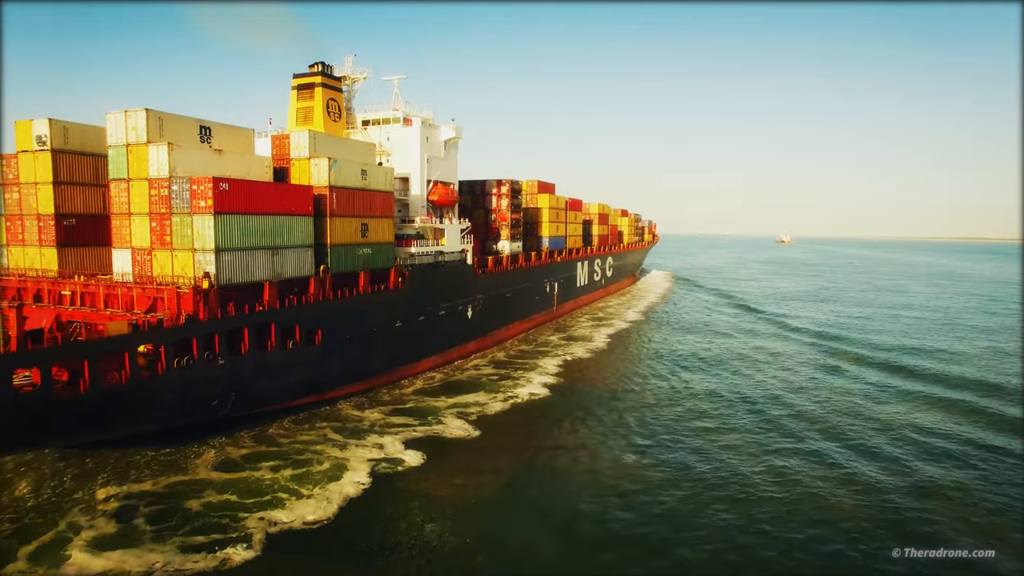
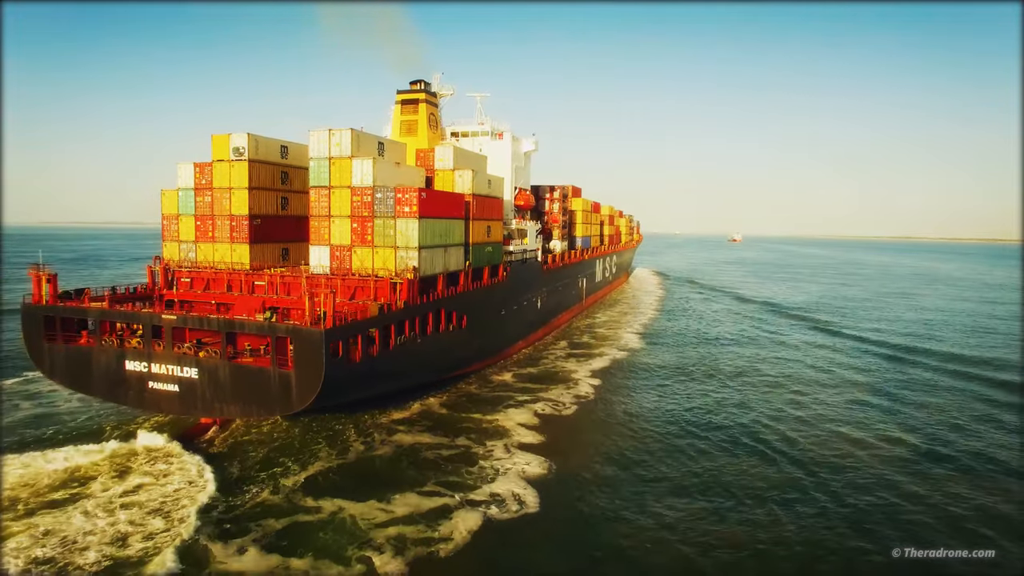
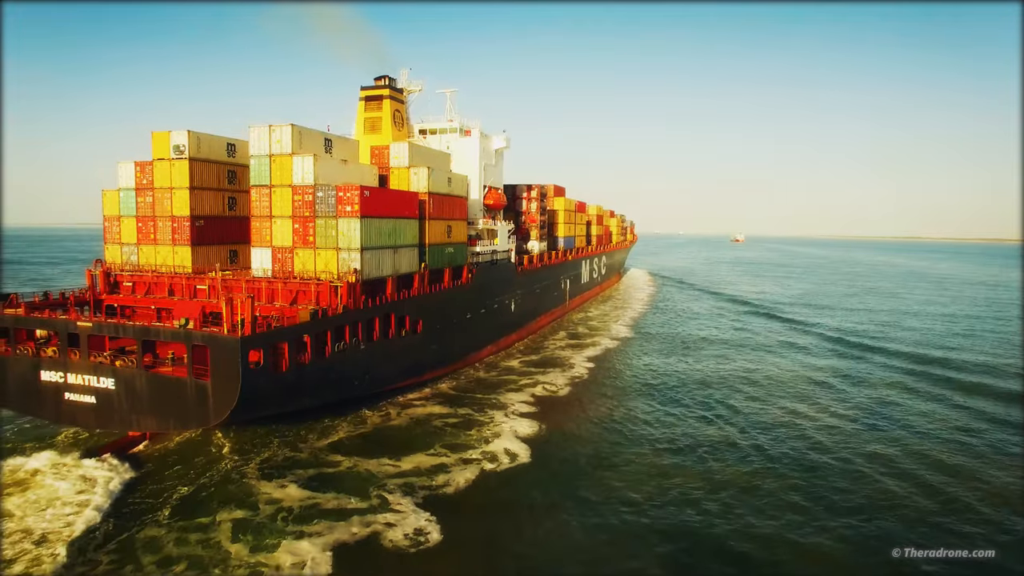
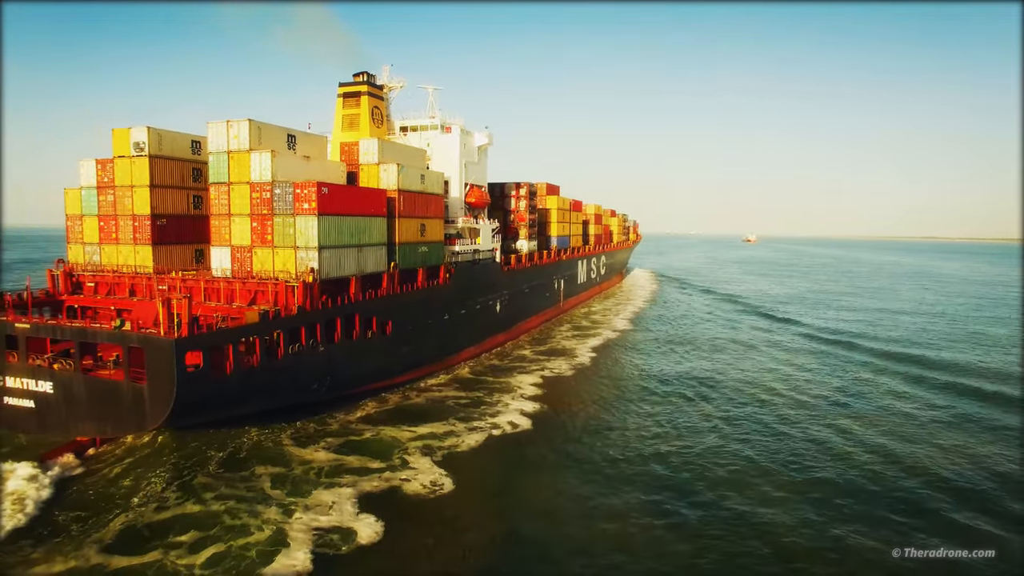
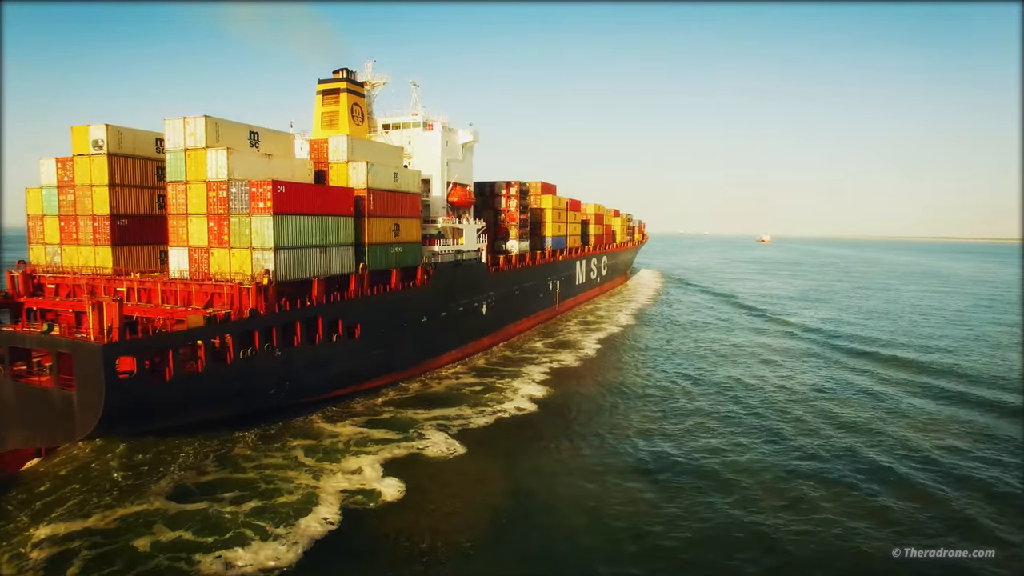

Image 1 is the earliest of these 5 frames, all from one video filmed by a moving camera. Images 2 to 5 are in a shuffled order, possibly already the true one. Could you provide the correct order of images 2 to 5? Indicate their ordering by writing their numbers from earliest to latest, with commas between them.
5, 4, 3, 2
